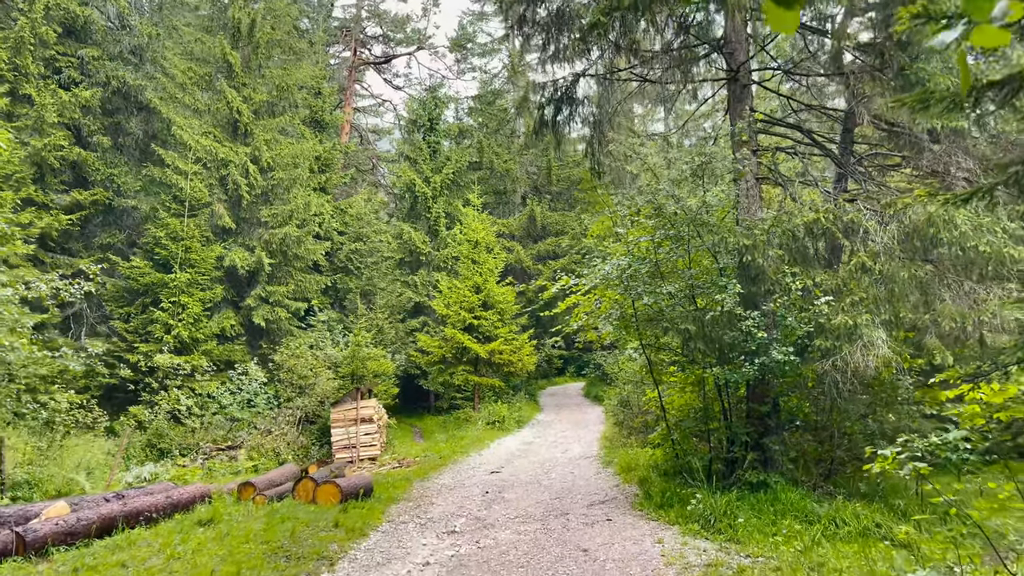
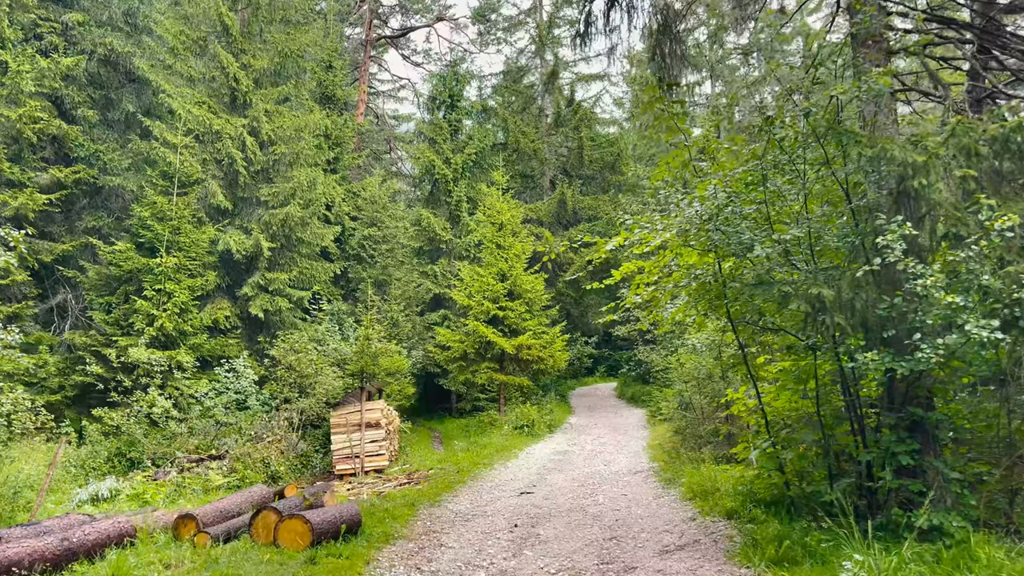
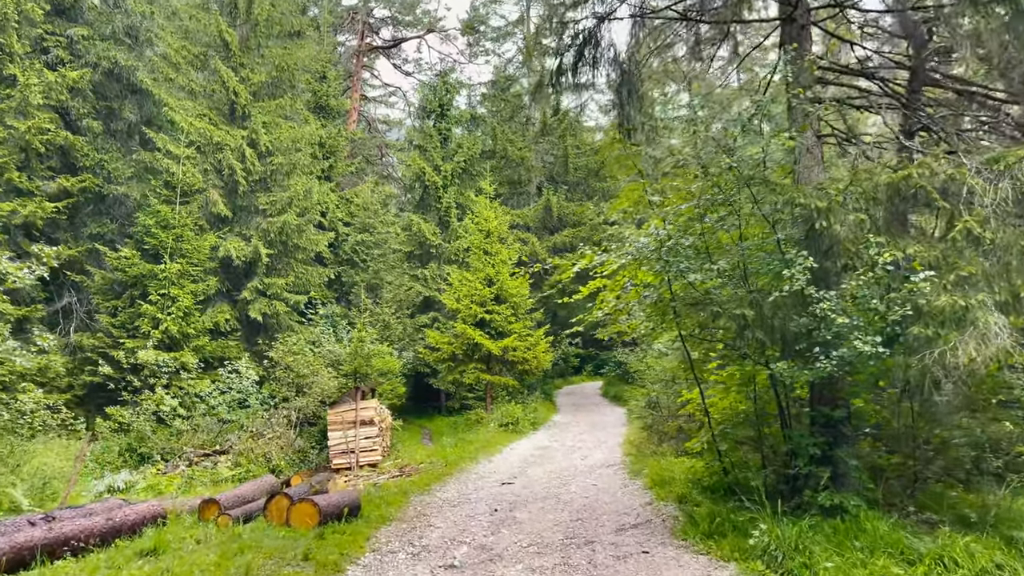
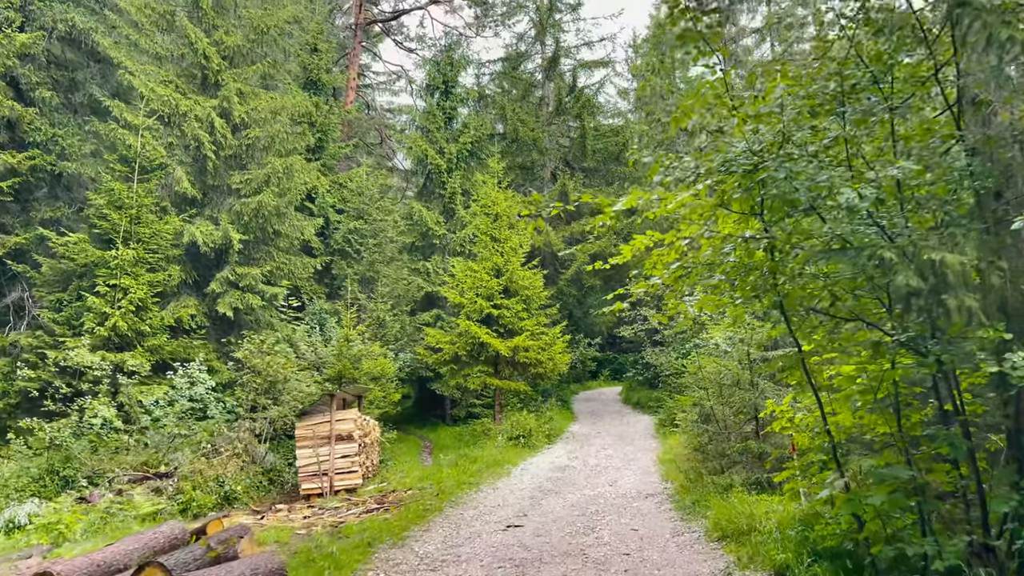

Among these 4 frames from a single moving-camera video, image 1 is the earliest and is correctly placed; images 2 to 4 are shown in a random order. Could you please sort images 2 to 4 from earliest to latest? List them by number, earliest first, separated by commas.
3, 2, 4
